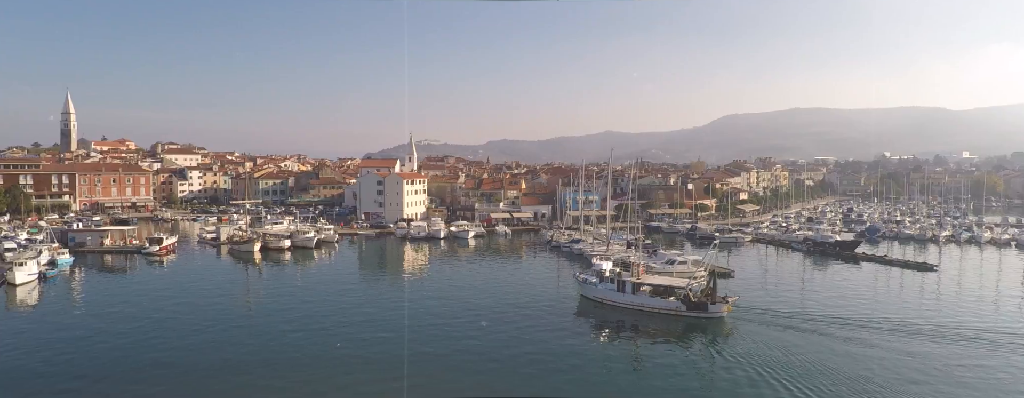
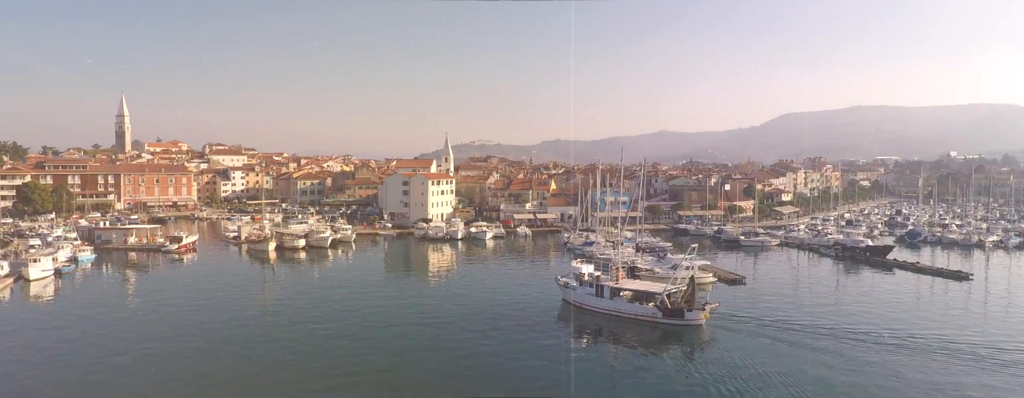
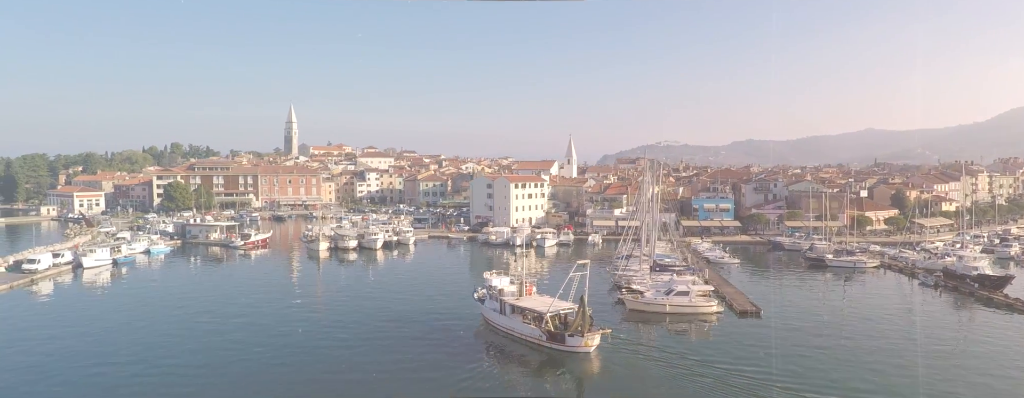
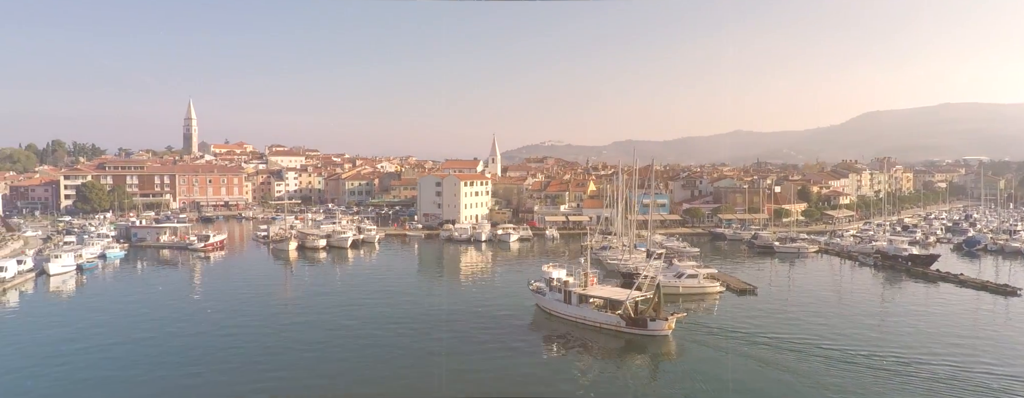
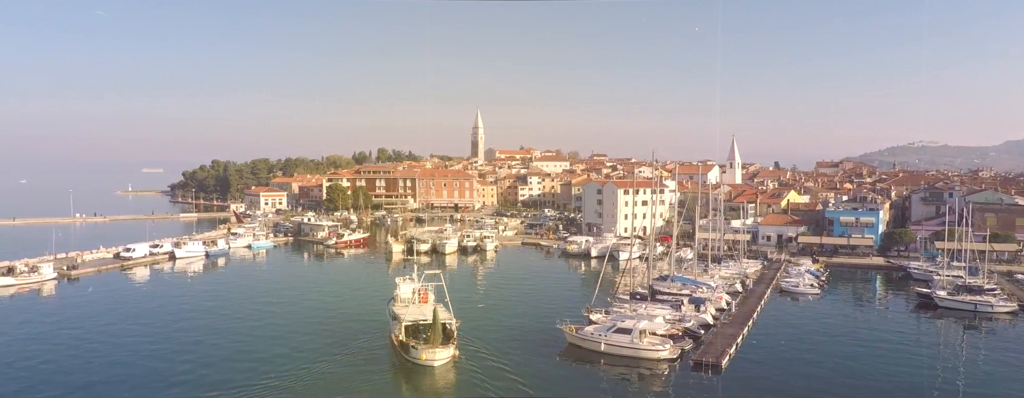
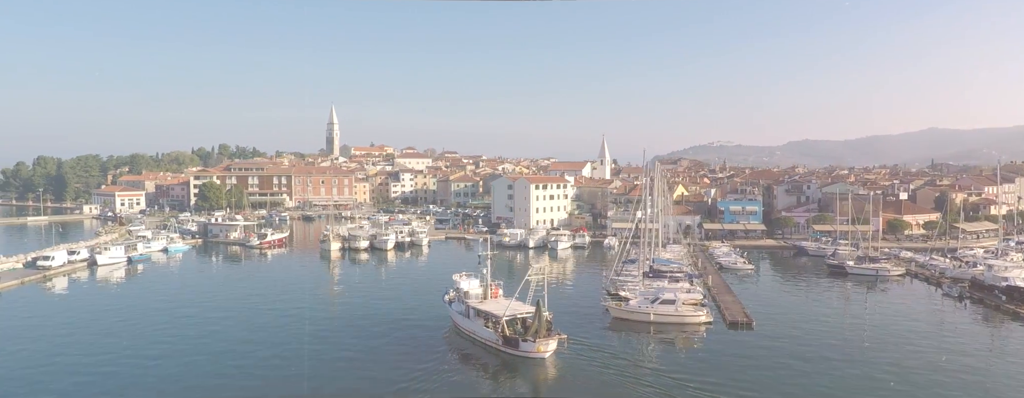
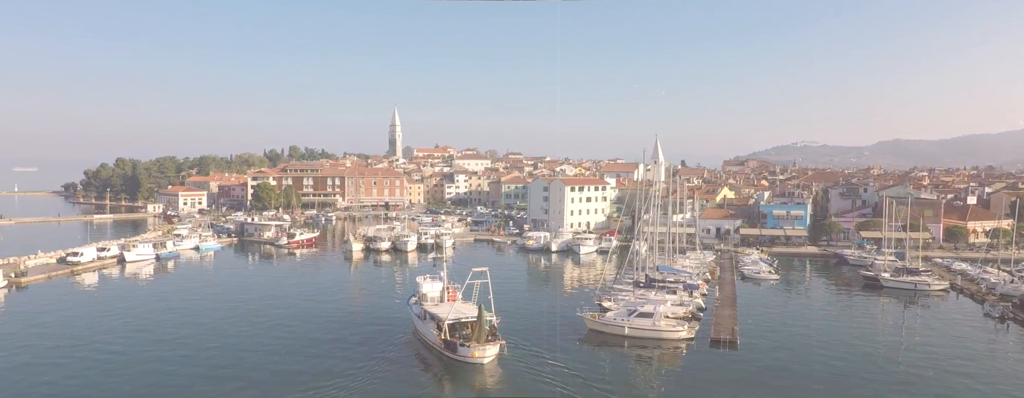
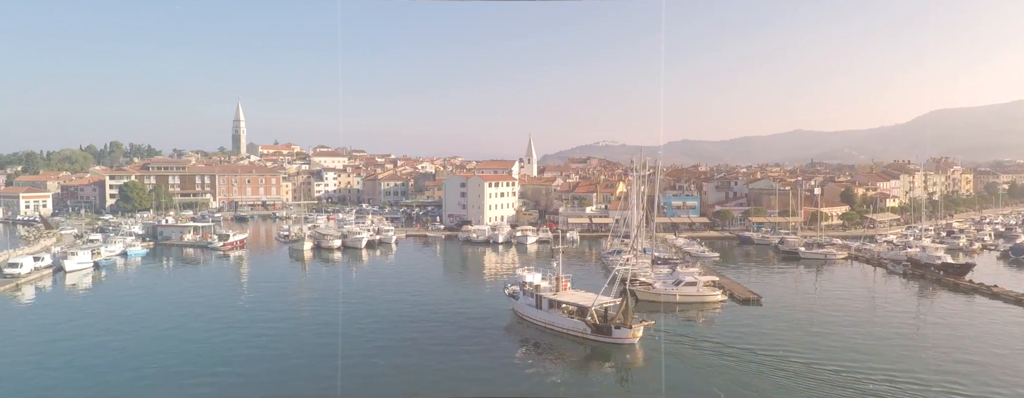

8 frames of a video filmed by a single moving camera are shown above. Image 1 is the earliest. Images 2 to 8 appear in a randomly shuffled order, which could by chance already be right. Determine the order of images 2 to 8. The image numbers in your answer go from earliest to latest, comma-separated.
2, 4, 8, 3, 6, 7, 5
